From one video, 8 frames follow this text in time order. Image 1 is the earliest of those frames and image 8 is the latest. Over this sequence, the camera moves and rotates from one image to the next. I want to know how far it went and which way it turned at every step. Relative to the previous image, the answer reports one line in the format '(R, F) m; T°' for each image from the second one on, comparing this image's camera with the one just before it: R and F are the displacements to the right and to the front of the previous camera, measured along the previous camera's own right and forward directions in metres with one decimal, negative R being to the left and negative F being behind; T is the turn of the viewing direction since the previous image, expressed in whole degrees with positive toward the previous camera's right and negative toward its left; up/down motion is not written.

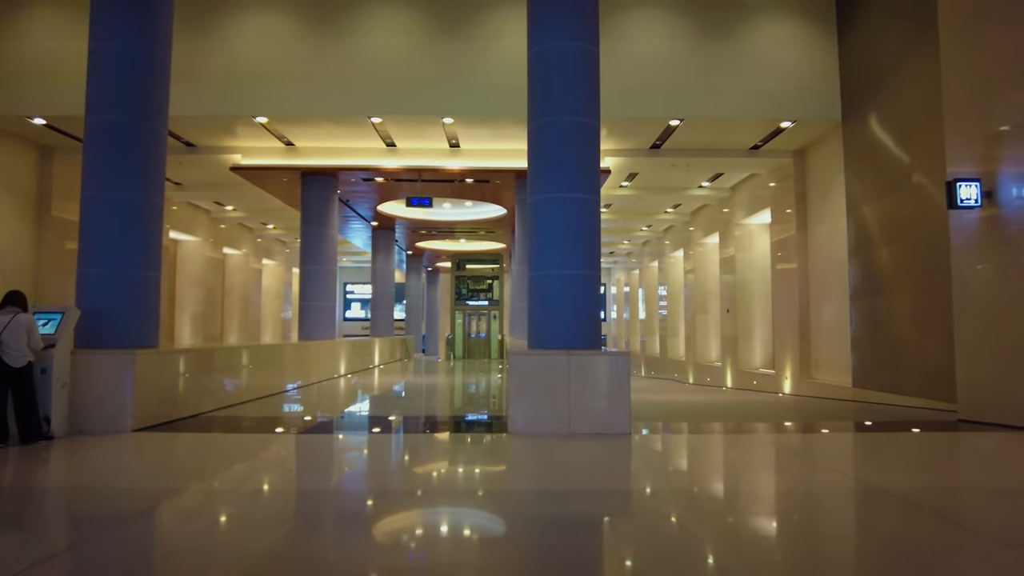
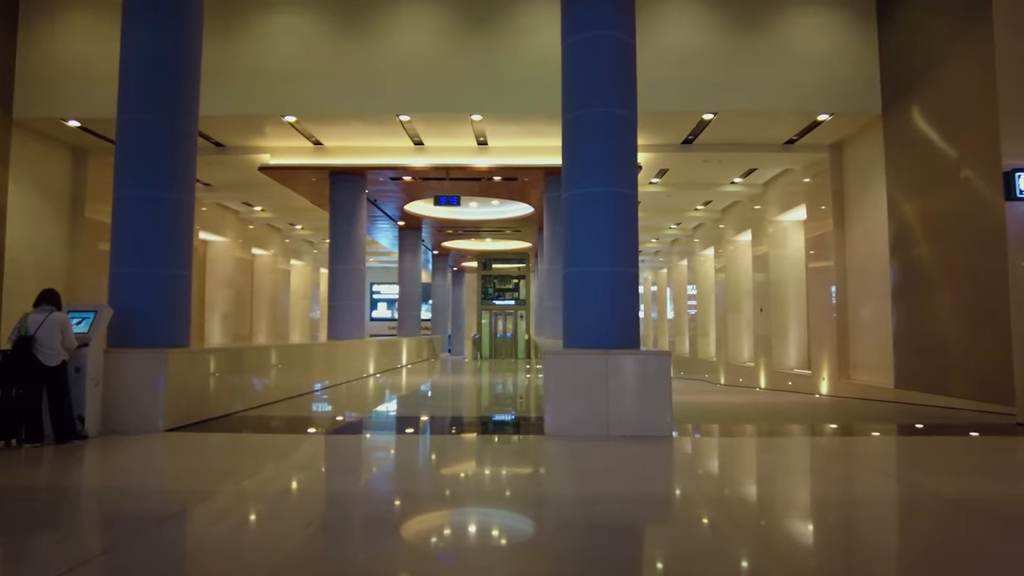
(-0.1, +0.2) m; -2°
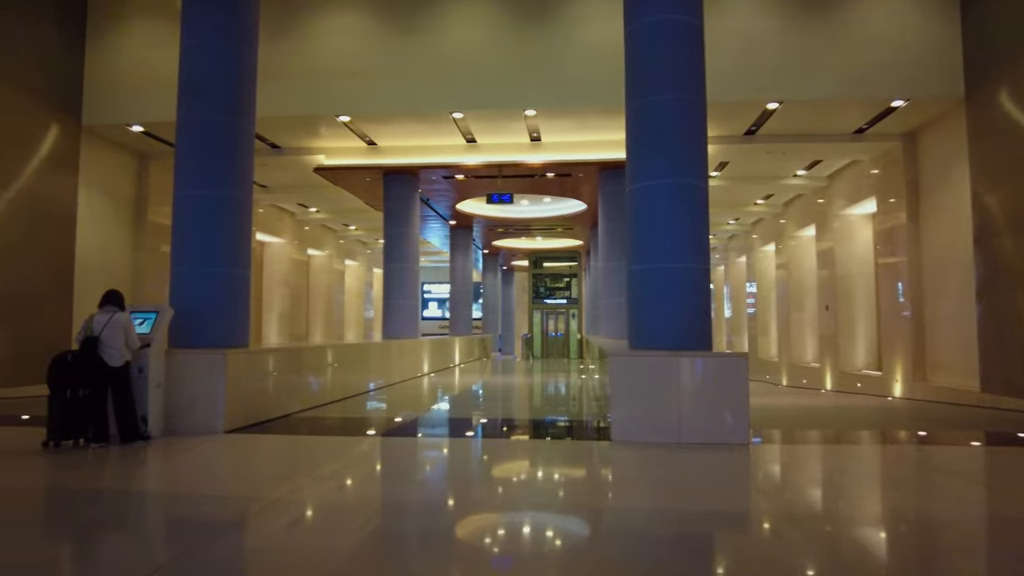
(-0.1, +0.2) m; -4°
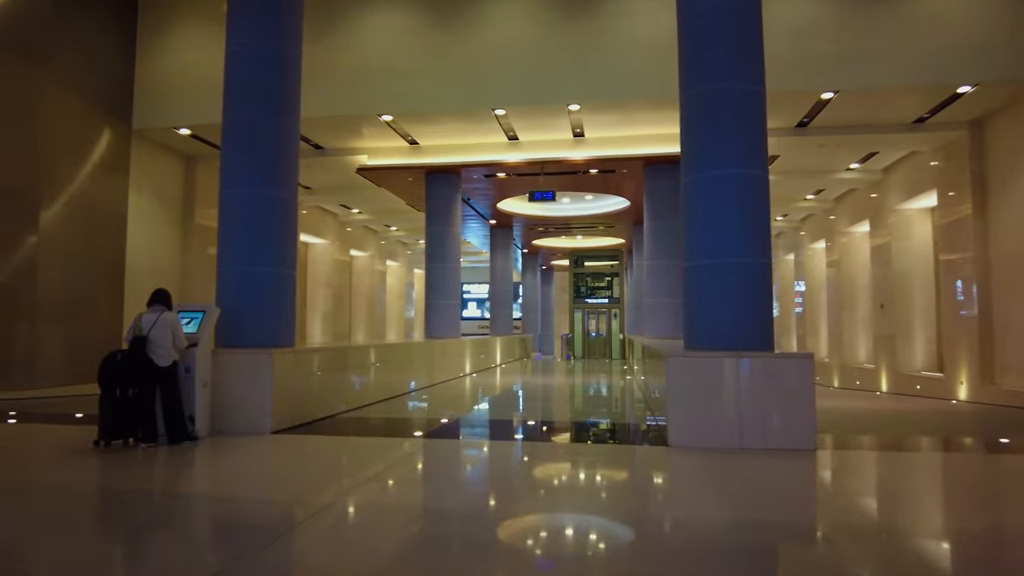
(-0.1, +0.2) m; -3°
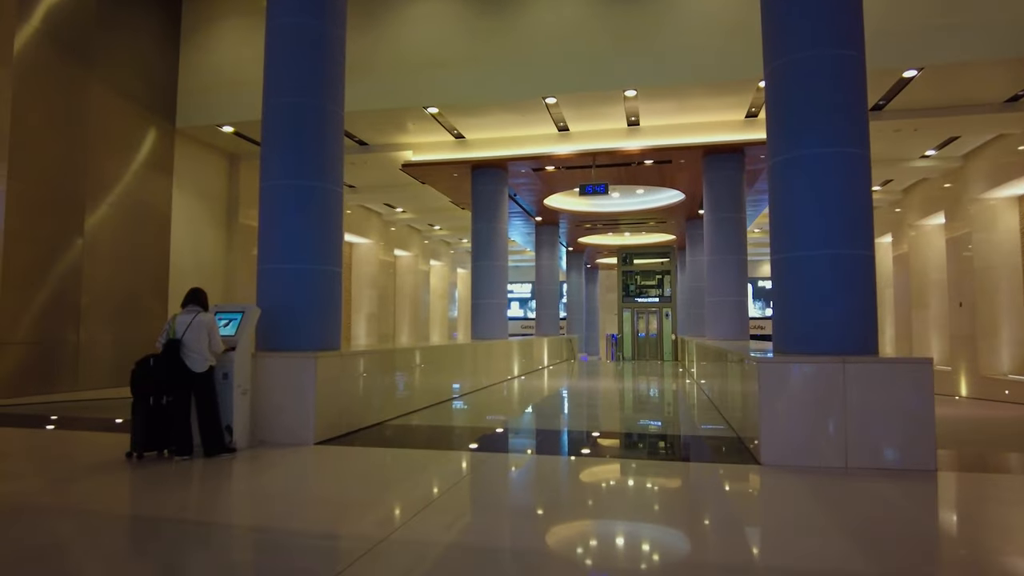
(-0.2, +0.6) m; -4°
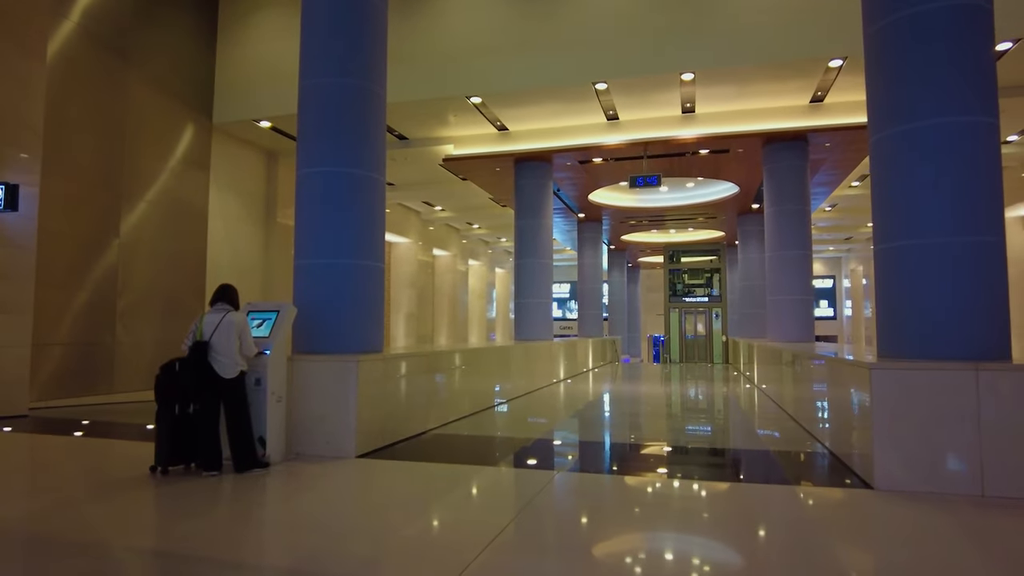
(-0.2, +0.6) m; -3°
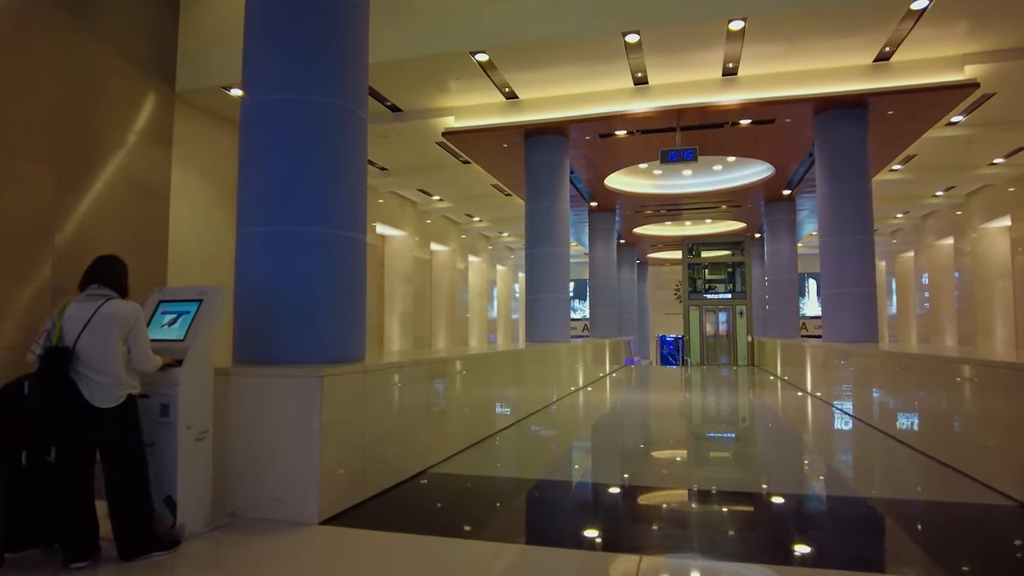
(-0.2, +1.7) m; 0°
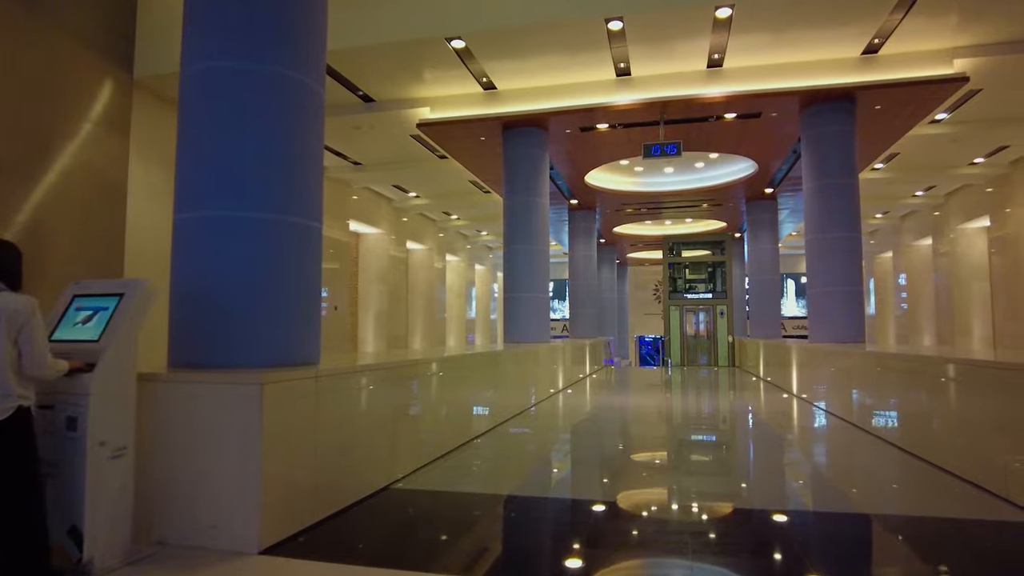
(0.0, +0.4) m; +2°
